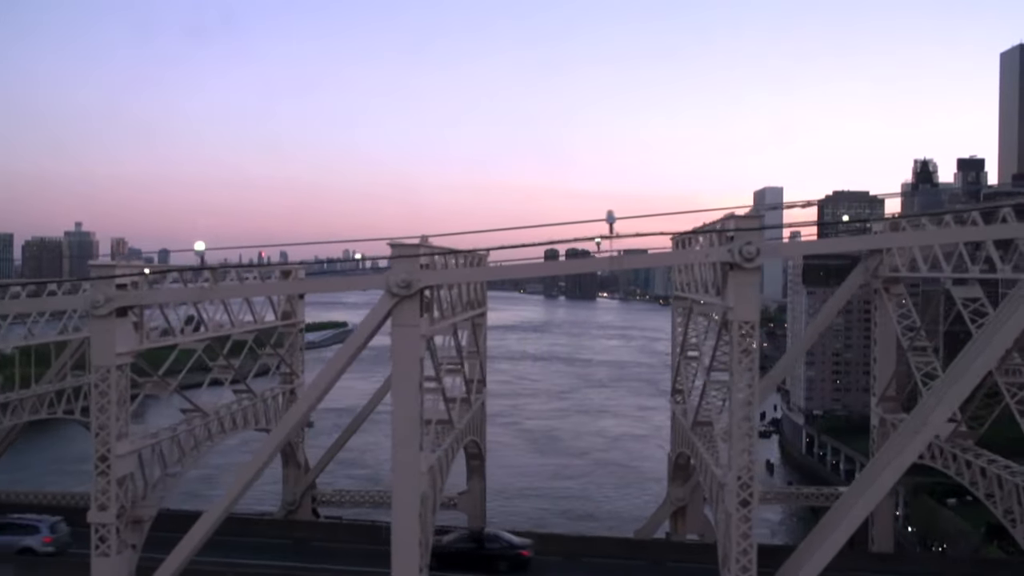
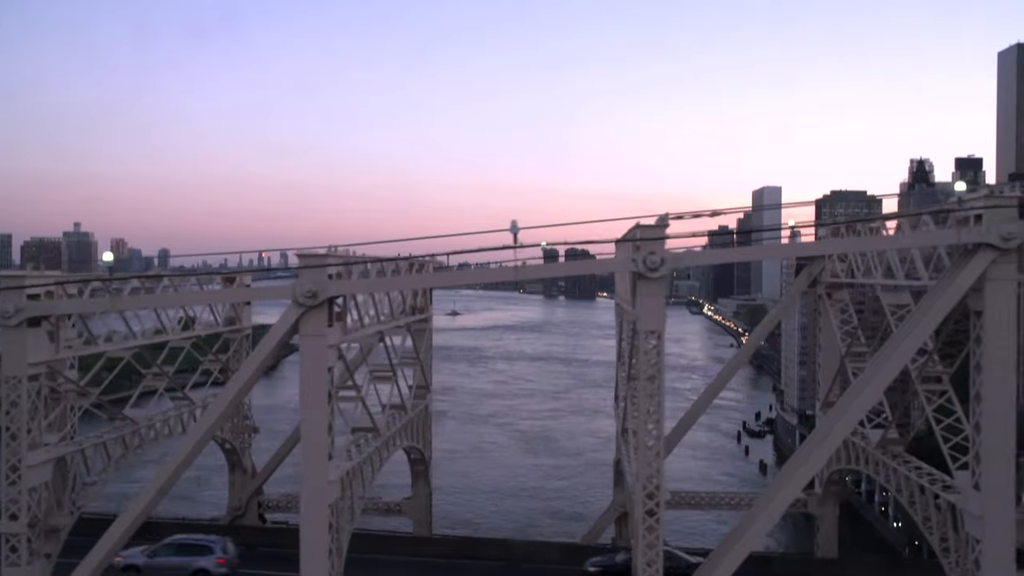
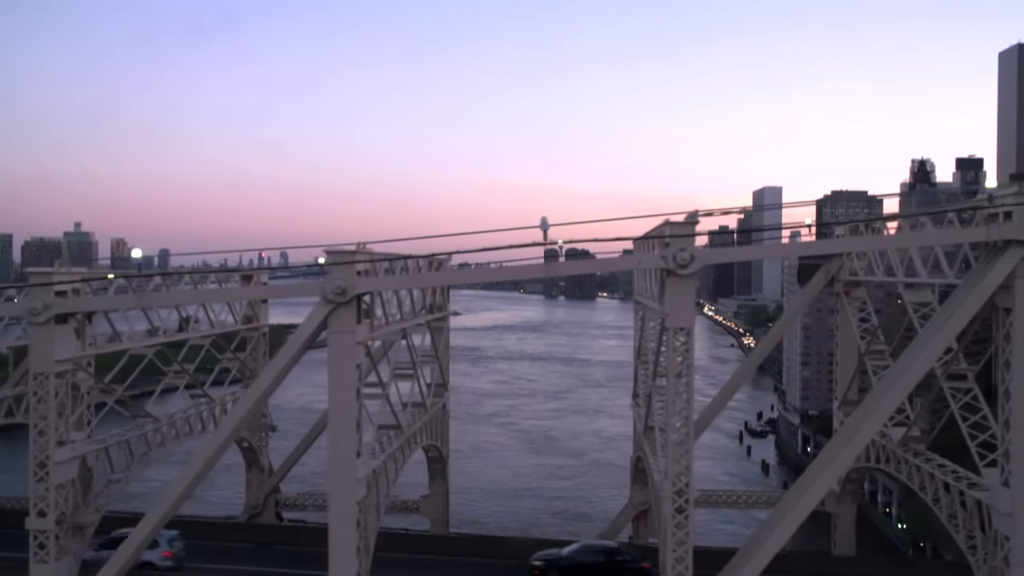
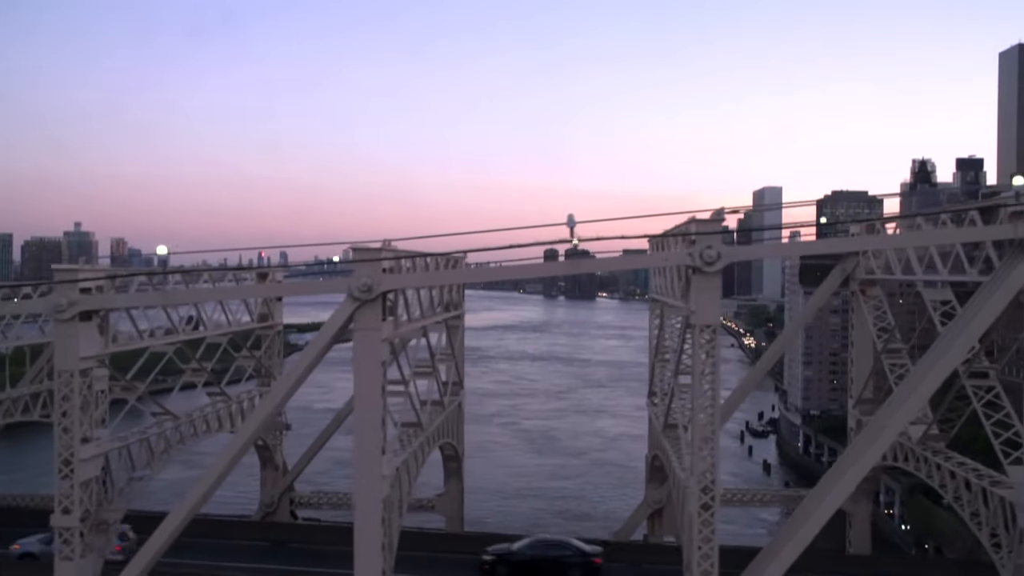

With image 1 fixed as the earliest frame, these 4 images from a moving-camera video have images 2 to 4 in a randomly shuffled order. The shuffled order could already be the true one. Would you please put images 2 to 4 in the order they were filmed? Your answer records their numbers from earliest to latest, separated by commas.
4, 3, 2
